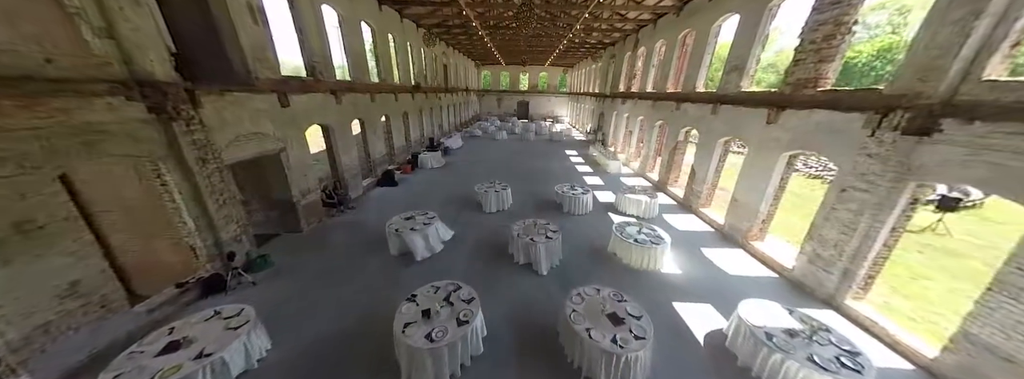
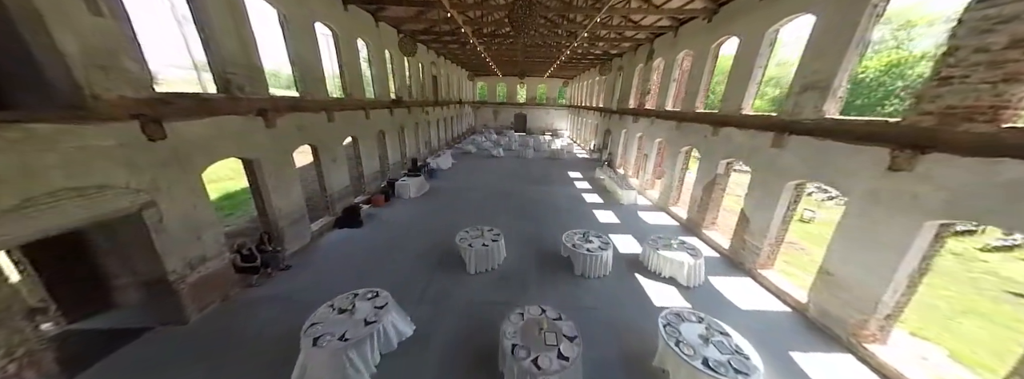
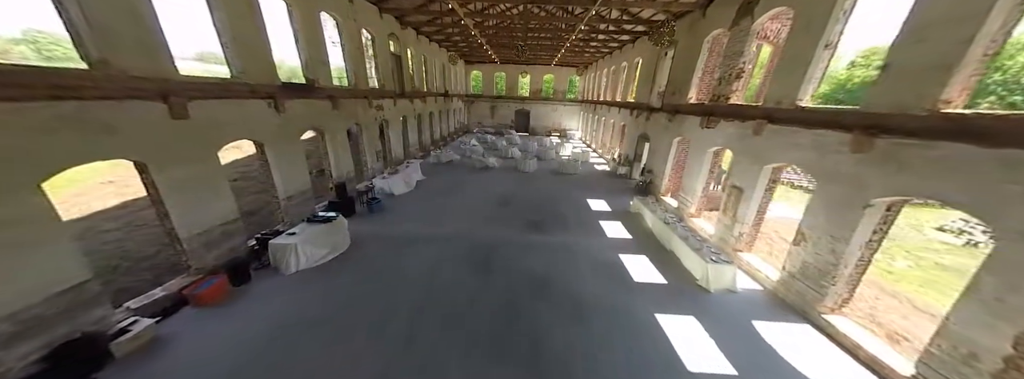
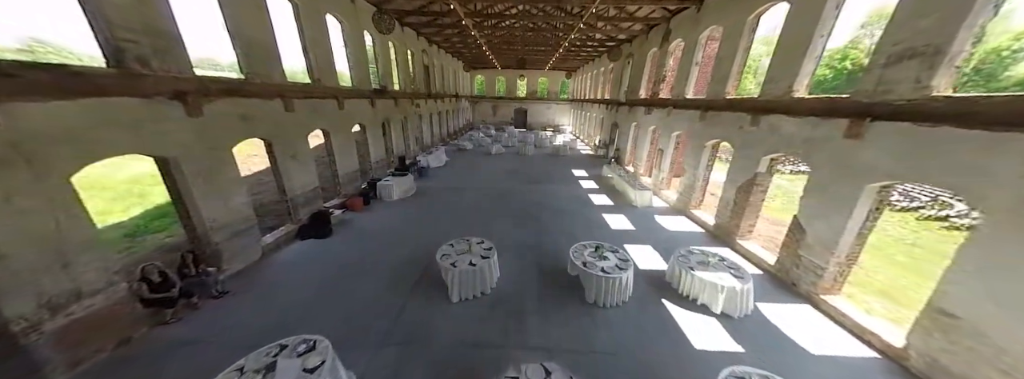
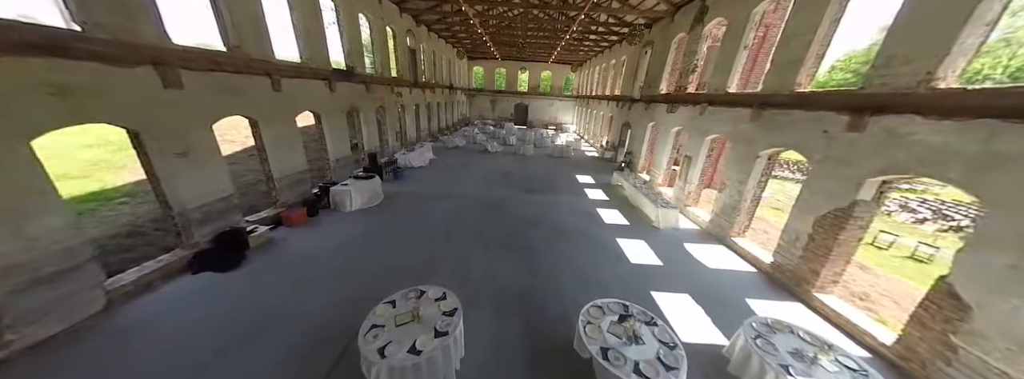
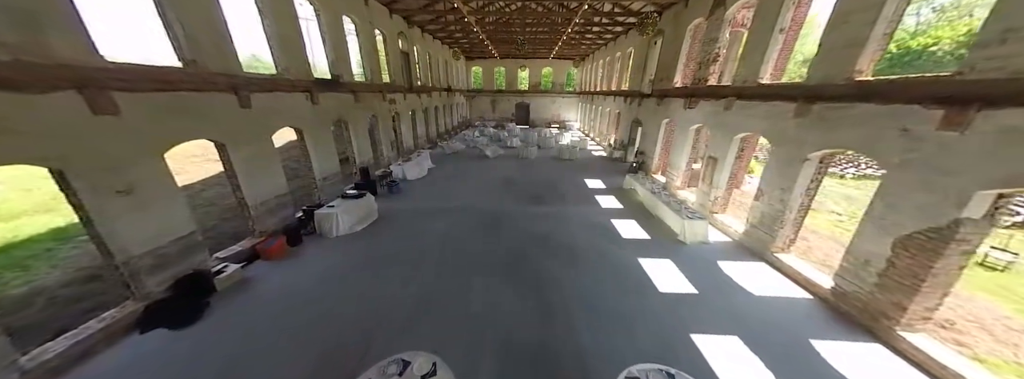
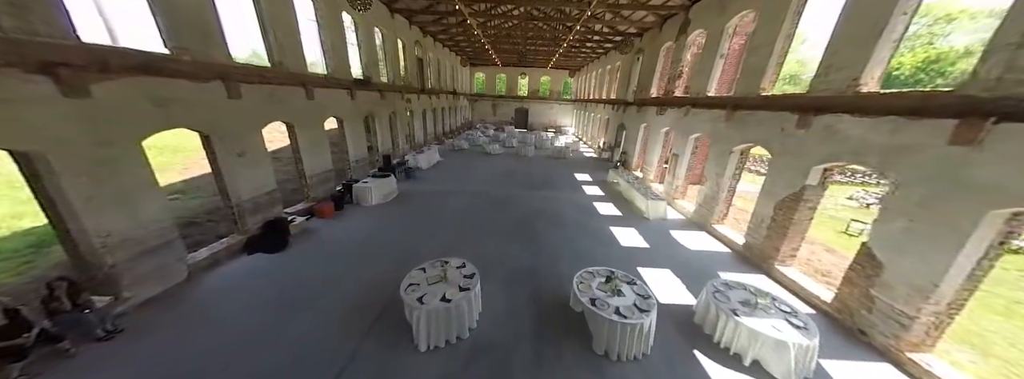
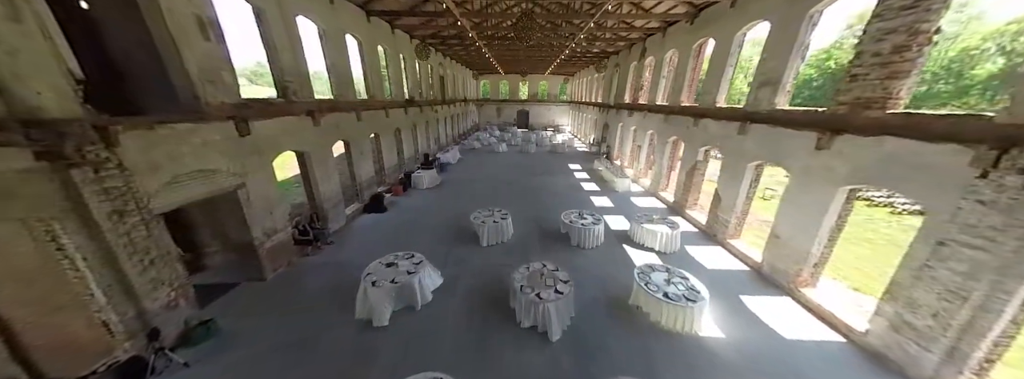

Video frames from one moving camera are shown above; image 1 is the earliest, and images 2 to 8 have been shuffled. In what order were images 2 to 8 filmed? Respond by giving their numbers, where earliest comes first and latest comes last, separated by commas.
8, 2, 4, 7, 5, 6, 3
